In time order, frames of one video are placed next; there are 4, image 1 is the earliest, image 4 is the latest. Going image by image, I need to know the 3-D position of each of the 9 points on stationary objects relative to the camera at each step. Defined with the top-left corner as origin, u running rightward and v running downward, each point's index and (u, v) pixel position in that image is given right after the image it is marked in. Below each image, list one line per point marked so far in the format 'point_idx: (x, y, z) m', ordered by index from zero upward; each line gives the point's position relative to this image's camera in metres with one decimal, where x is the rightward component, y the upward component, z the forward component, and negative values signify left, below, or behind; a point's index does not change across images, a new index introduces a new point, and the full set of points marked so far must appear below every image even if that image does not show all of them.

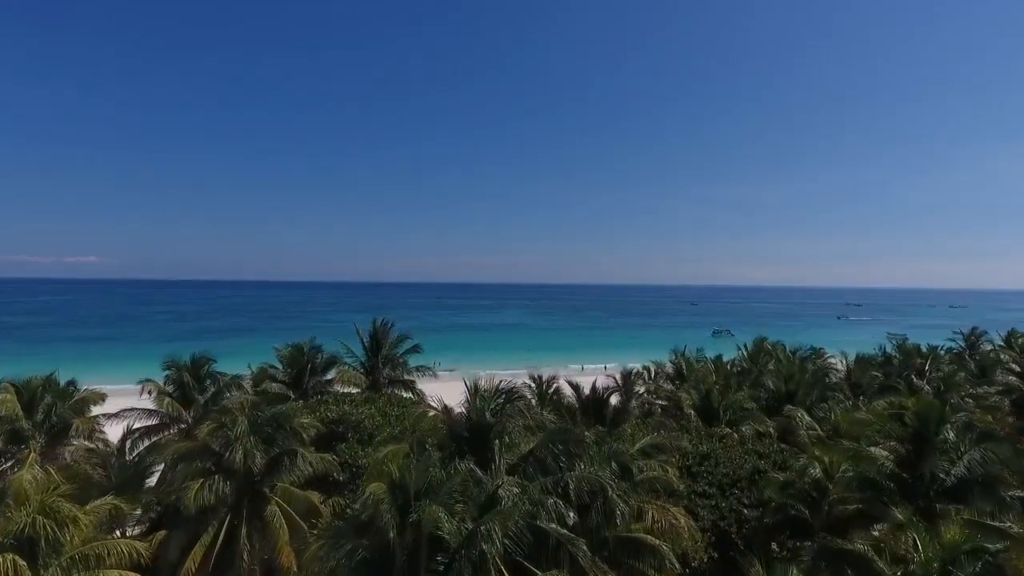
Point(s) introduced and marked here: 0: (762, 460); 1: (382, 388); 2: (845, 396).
0: (+7.1, -4.9, +14.1) m
1: (-5.0, -3.9, +19.0) m
2: (+11.7, -3.8, +17.6) m
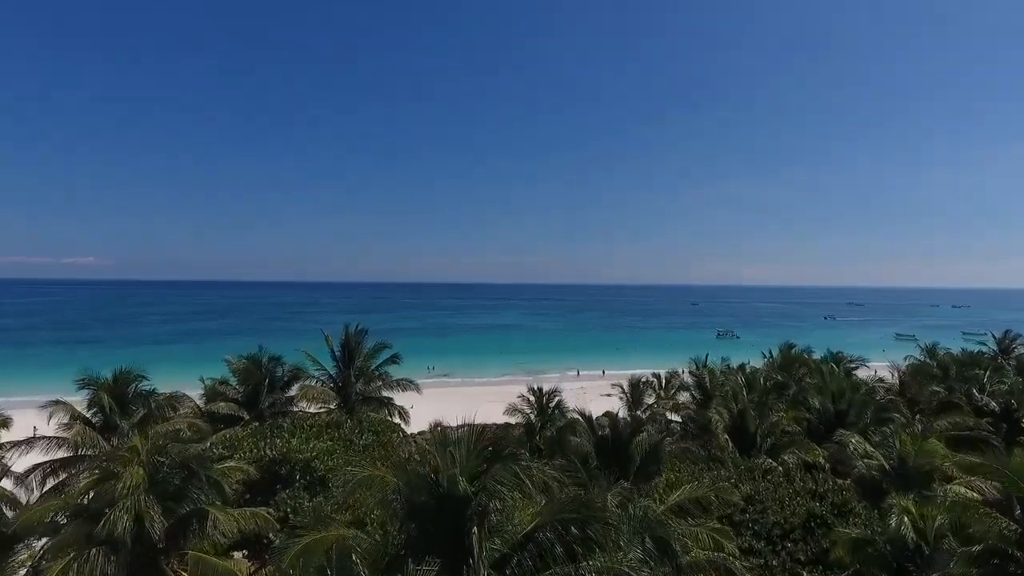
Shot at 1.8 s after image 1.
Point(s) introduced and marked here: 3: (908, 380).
0: (+6.9, -4.9, +11.3) m
1: (-5.2, -3.9, +16.2) m
2: (+11.6, -3.8, +14.8) m
3: (+13.9, -3.3, +17.4) m
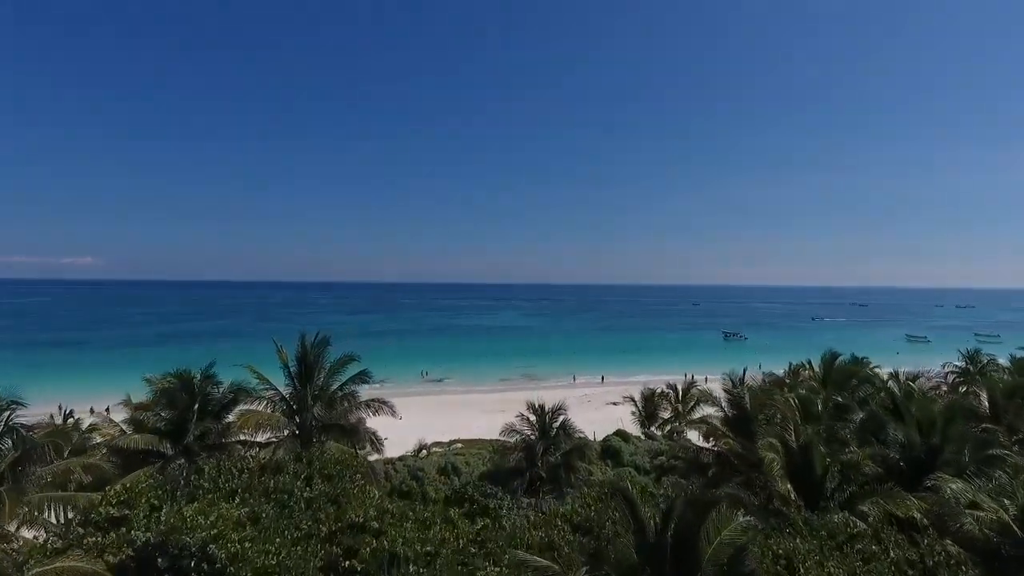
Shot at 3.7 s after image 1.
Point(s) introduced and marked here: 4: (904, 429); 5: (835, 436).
0: (+6.8, -4.9, +8.1) m
1: (-5.3, -3.9, +13.0) m
2: (+11.5, -3.8, +11.6) m
3: (+13.8, -3.3, +14.2) m
4: (+9.2, -3.3, +11.7) m
5: (+7.6, -3.5, +11.7) m
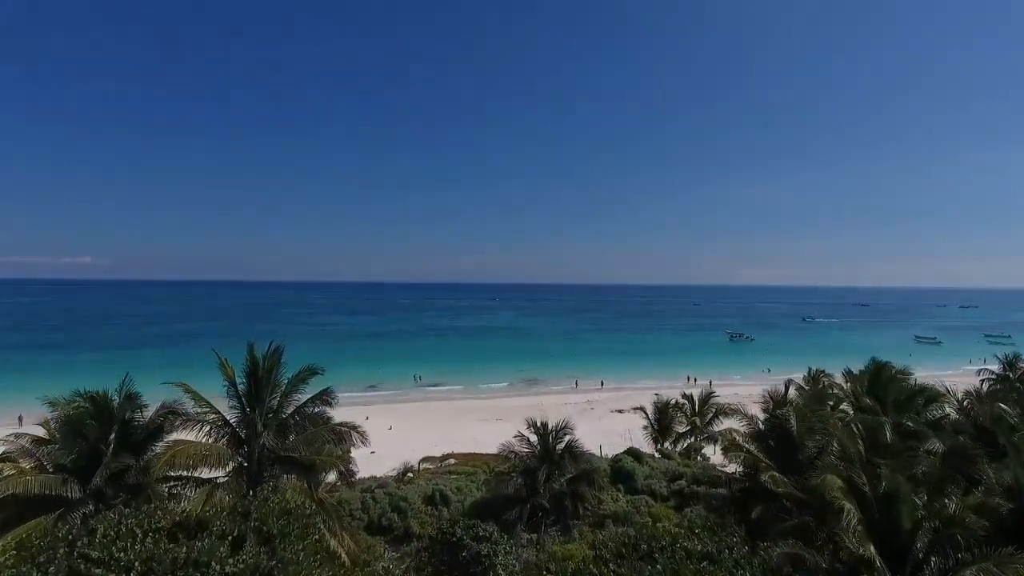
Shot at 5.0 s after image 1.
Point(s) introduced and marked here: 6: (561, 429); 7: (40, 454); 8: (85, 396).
0: (+6.8, -4.9, +5.6) m
1: (-5.3, -3.9, +10.5) m
2: (+11.5, -3.8, +9.1) m
3: (+13.7, -3.3, +11.8) m
4: (+9.2, -3.3, +9.2) m
5: (+7.5, -3.5, +9.3) m
6: (+1.7, -4.7, +16.4) m
7: (-9.4, -3.3, +10.0) m
8: (-8.5, -2.2, +9.9) m
